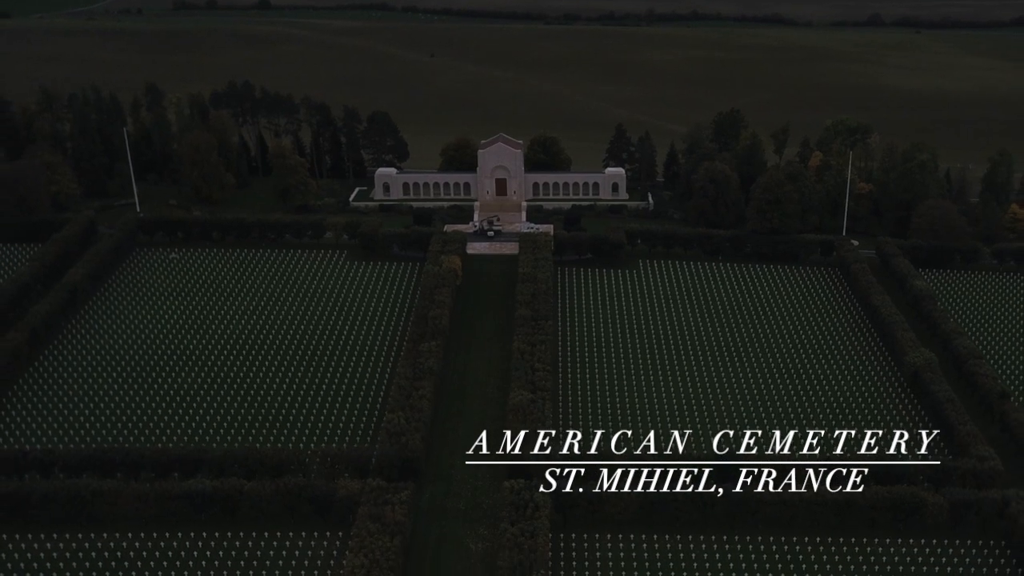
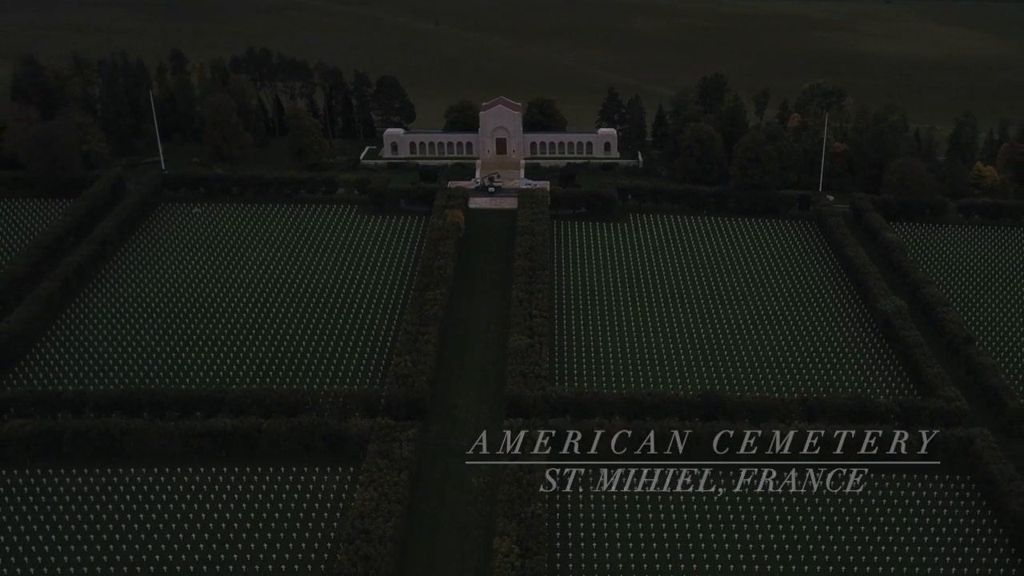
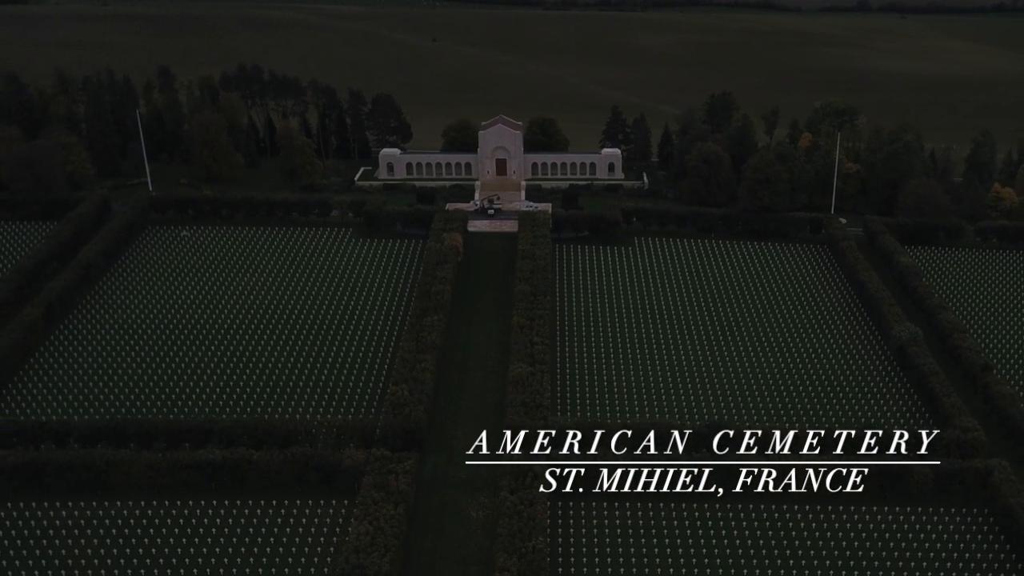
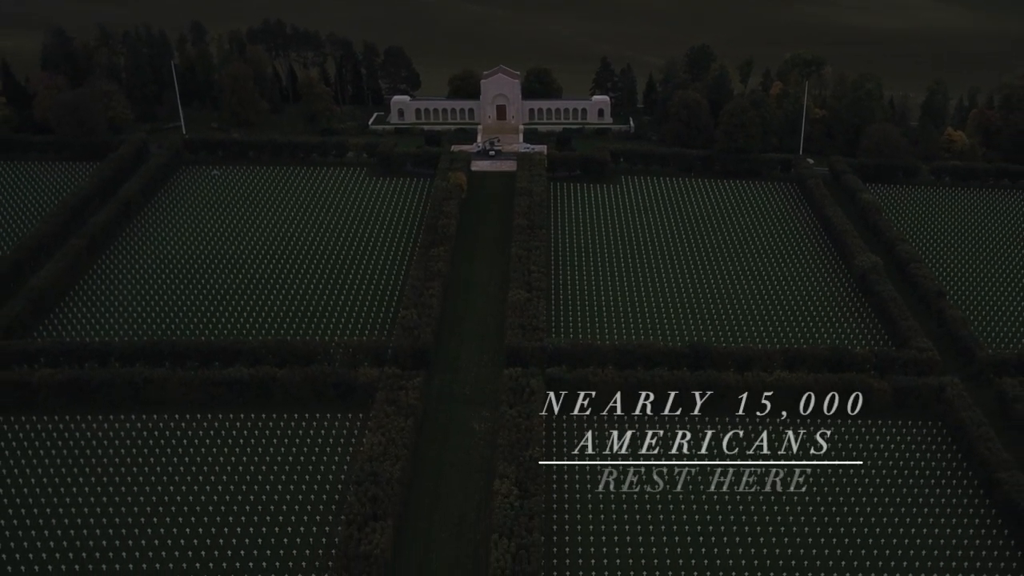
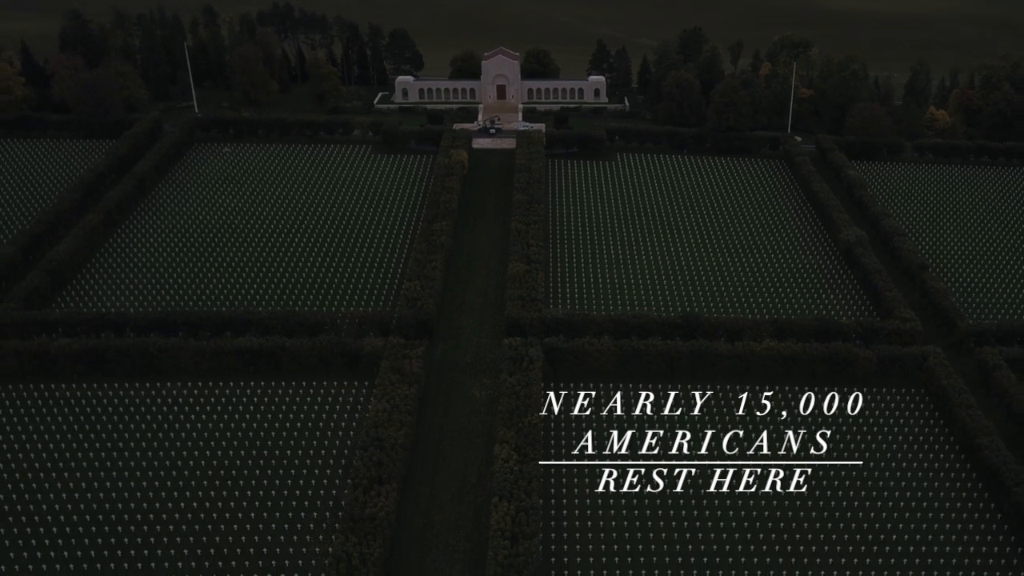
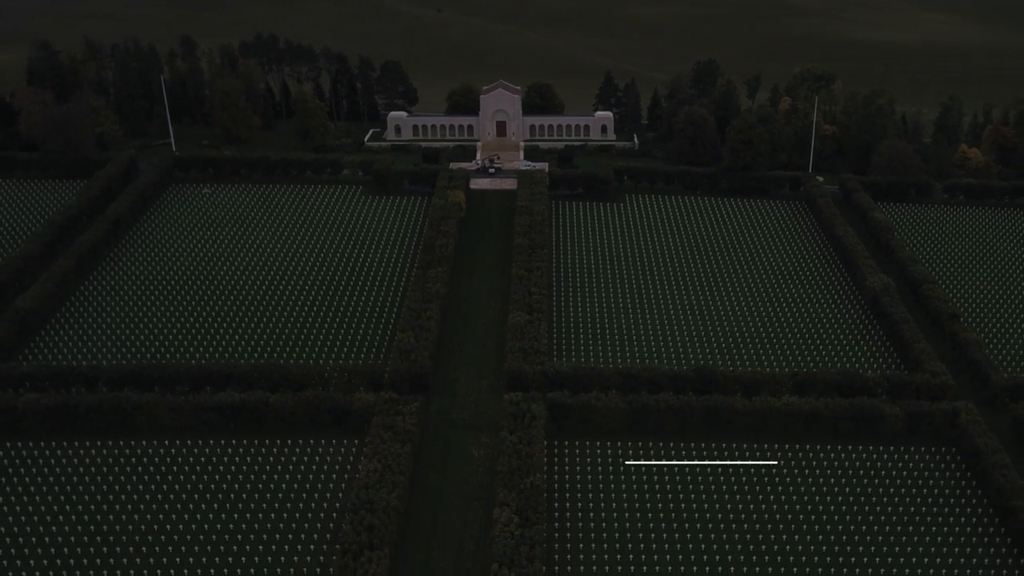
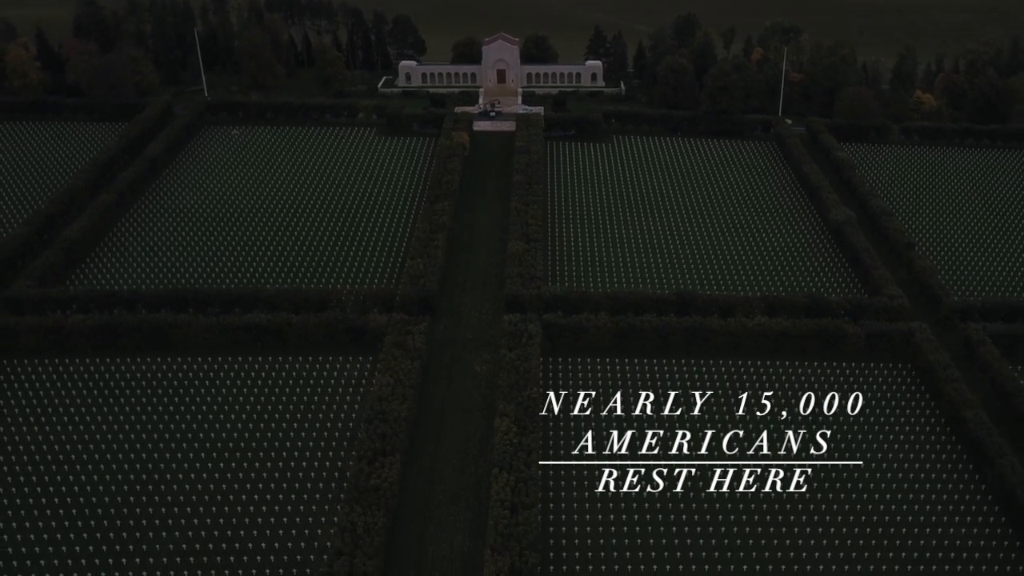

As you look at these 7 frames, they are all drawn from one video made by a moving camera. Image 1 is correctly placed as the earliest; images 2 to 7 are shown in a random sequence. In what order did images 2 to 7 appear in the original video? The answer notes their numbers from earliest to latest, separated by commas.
3, 2, 6, 4, 5, 7
